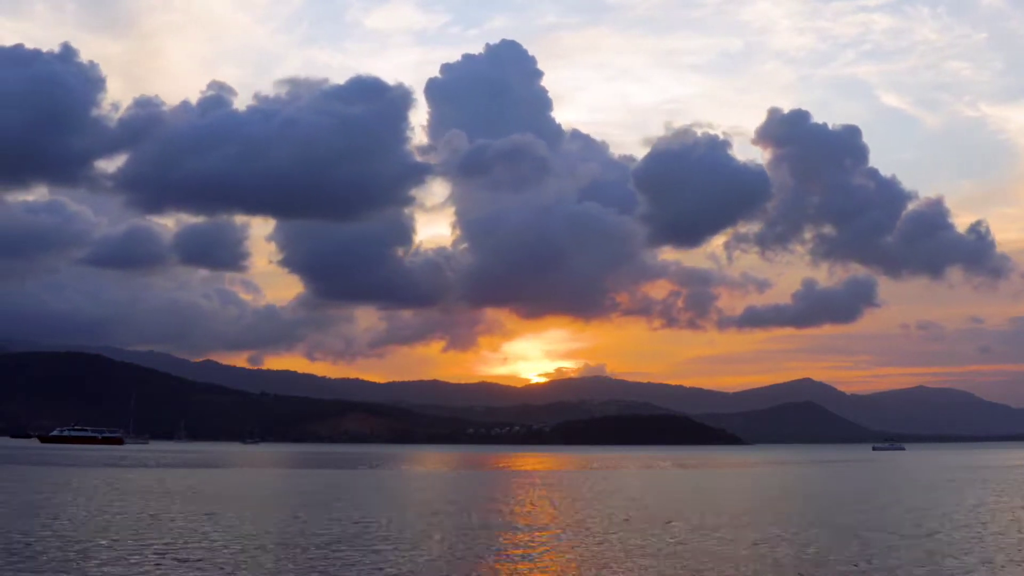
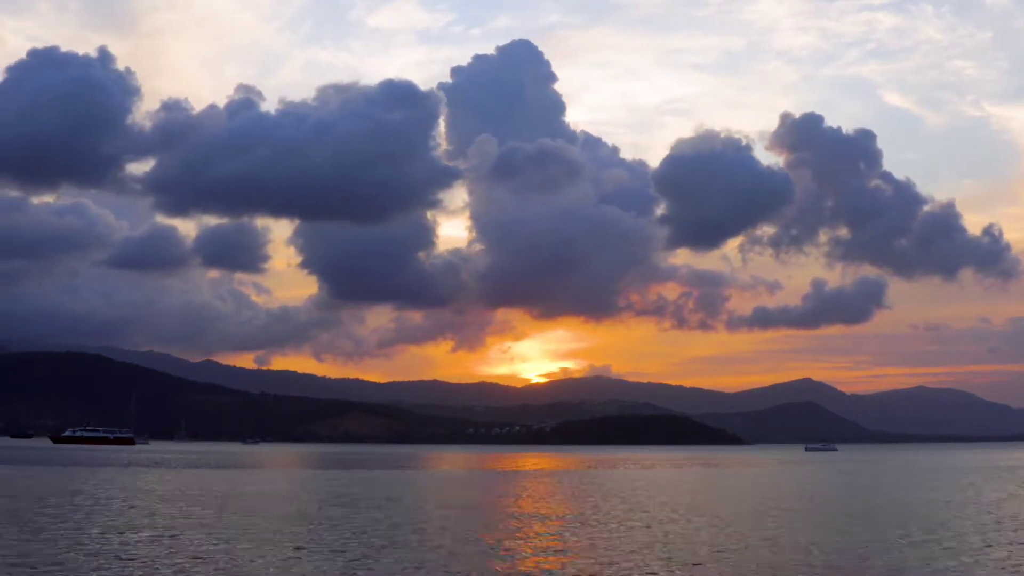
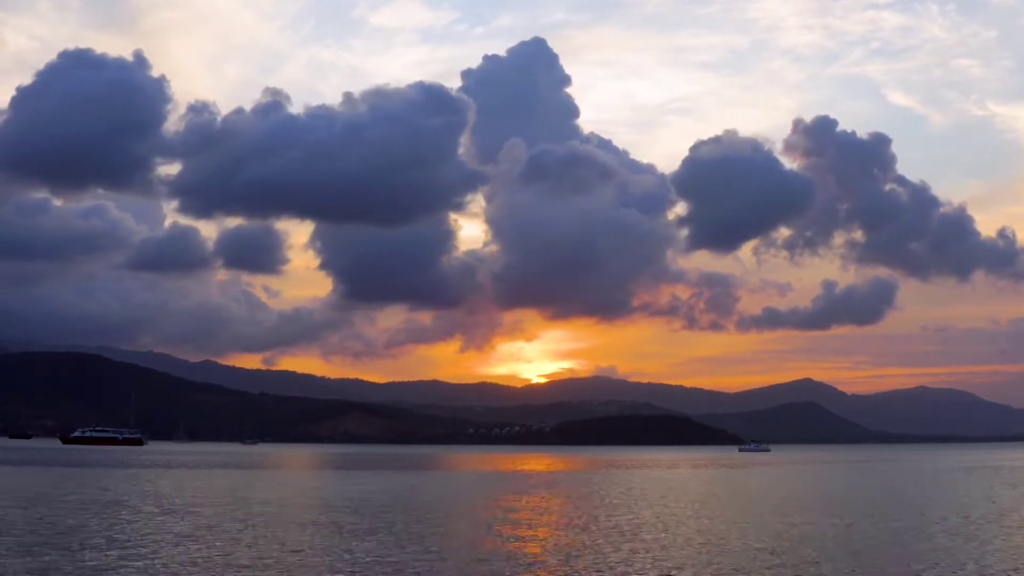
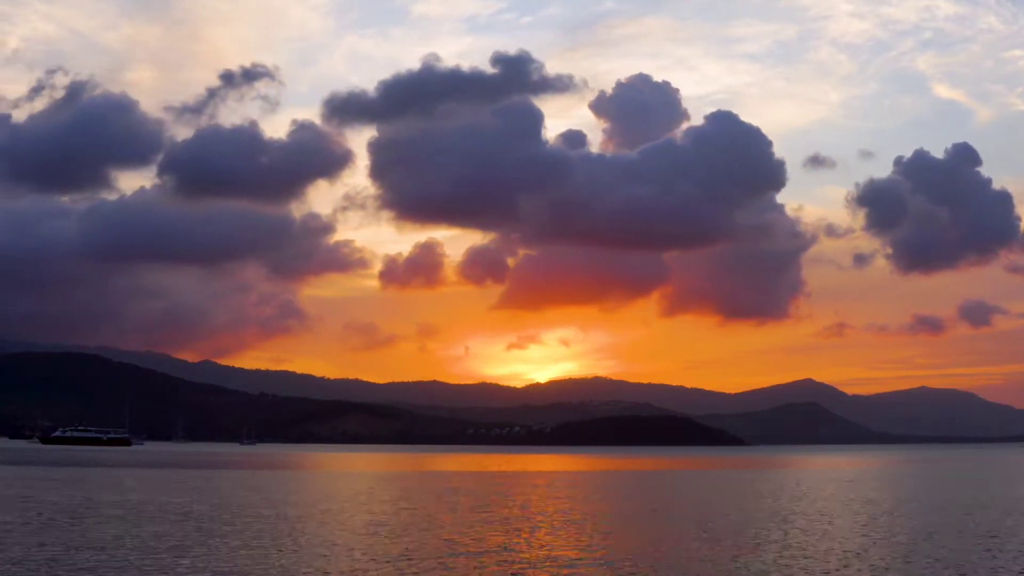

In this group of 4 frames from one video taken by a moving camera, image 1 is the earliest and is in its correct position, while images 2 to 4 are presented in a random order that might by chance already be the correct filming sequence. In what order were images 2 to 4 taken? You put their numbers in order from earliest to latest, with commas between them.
2, 3, 4
